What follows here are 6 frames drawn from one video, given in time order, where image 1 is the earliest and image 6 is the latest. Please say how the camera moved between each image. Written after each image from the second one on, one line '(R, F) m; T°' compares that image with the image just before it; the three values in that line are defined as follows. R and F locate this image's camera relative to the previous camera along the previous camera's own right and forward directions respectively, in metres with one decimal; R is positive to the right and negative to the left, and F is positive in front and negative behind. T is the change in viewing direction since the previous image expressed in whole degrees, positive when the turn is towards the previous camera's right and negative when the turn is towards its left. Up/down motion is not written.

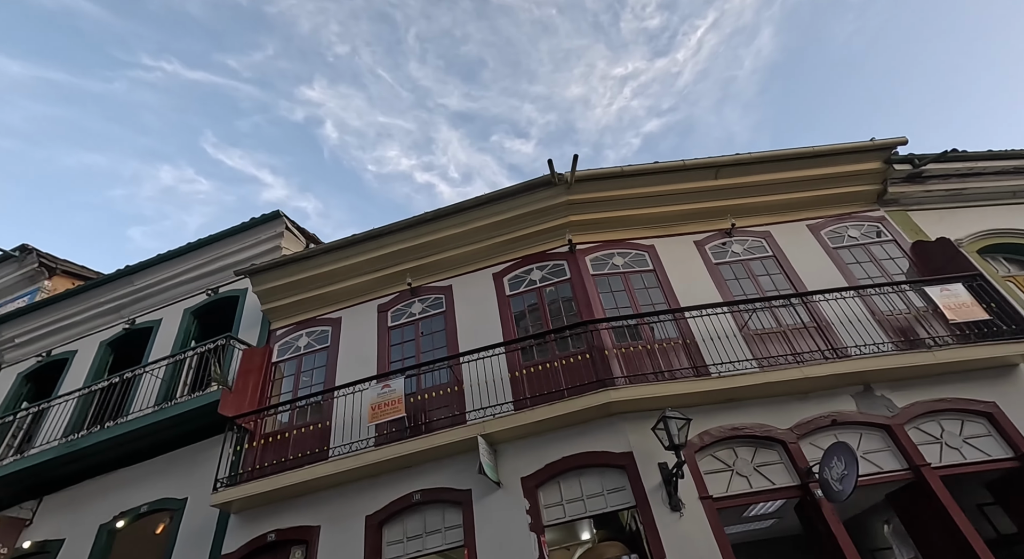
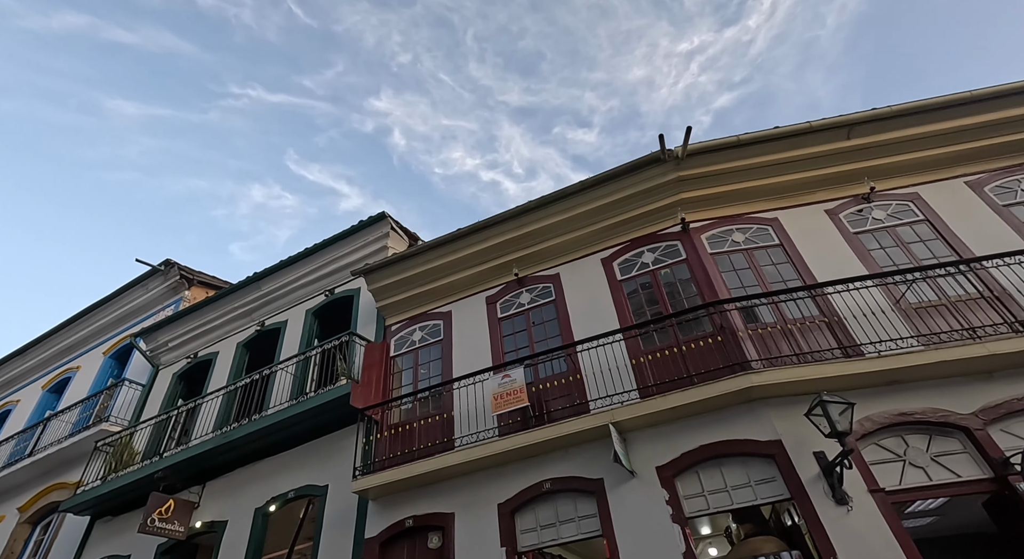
(-0.4, +0.1) m; -9°
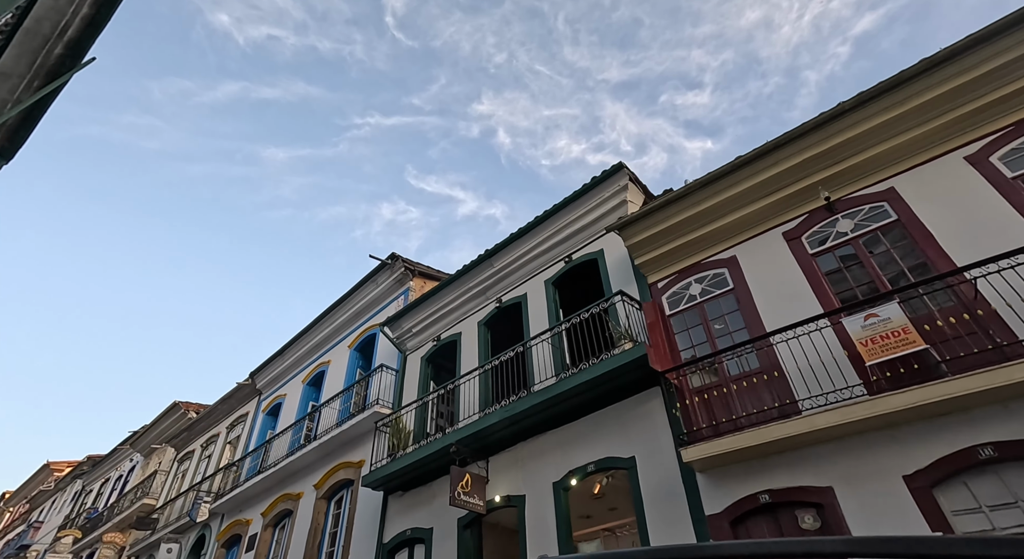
(-2.2, +0.7) m; -16°
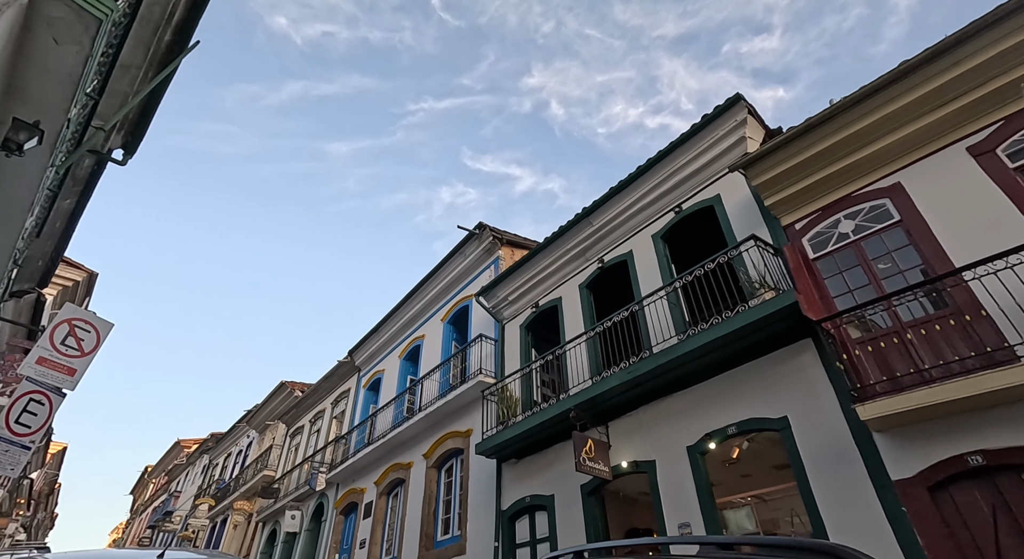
(-0.7, +0.5) m; -8°
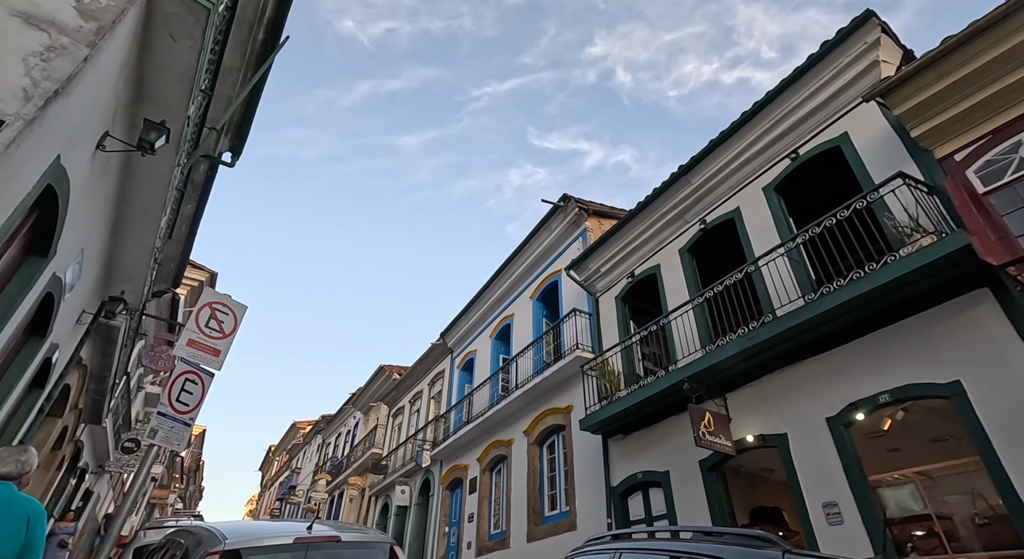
(-0.4, +0.4) m; -9°
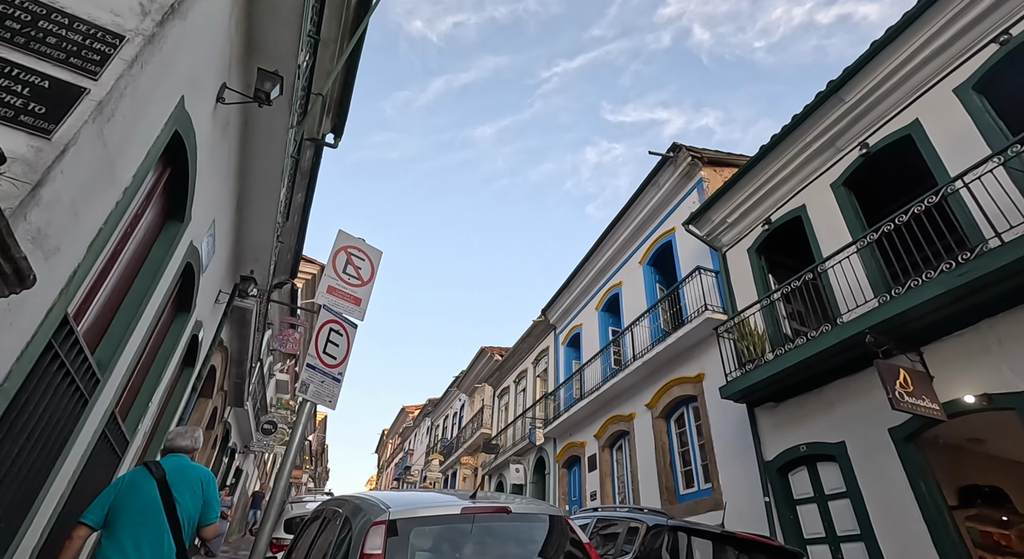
(-0.8, +0.9) m; -10°
